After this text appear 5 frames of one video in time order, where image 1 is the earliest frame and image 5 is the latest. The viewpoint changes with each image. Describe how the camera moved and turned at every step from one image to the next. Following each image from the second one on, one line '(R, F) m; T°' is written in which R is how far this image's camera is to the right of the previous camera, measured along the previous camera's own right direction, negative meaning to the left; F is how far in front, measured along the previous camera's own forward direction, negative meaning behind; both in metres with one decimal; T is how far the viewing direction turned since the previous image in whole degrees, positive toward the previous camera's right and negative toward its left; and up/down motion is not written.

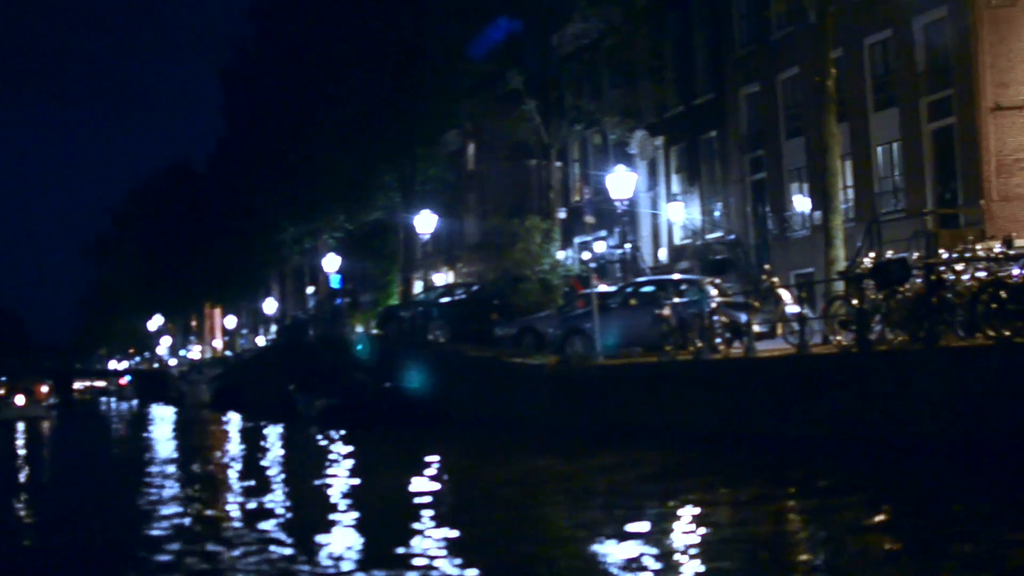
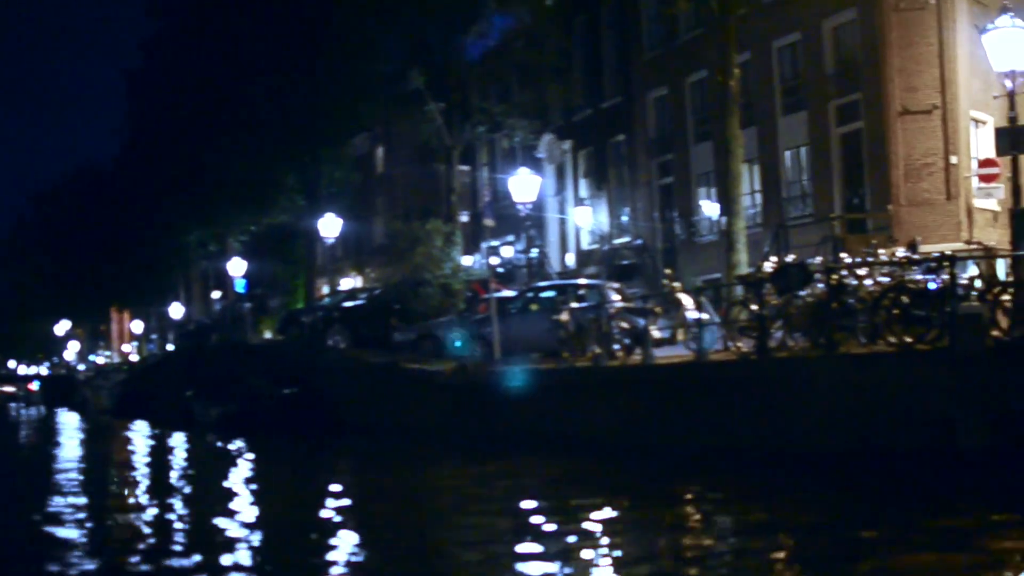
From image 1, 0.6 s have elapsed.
(+0.2, +0.5) m; +2°
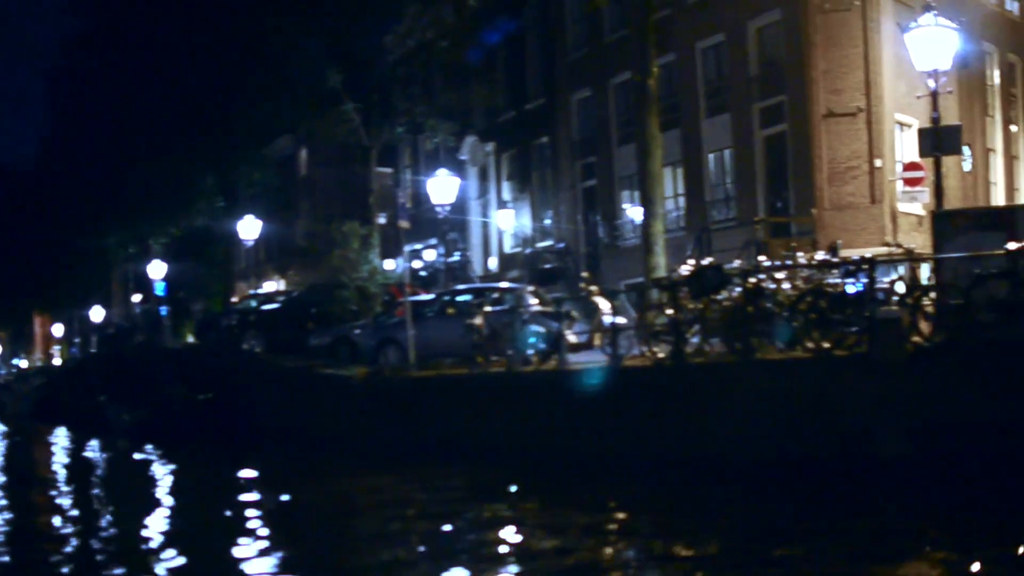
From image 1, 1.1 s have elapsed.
(+0.1, +0.4) m; +2°
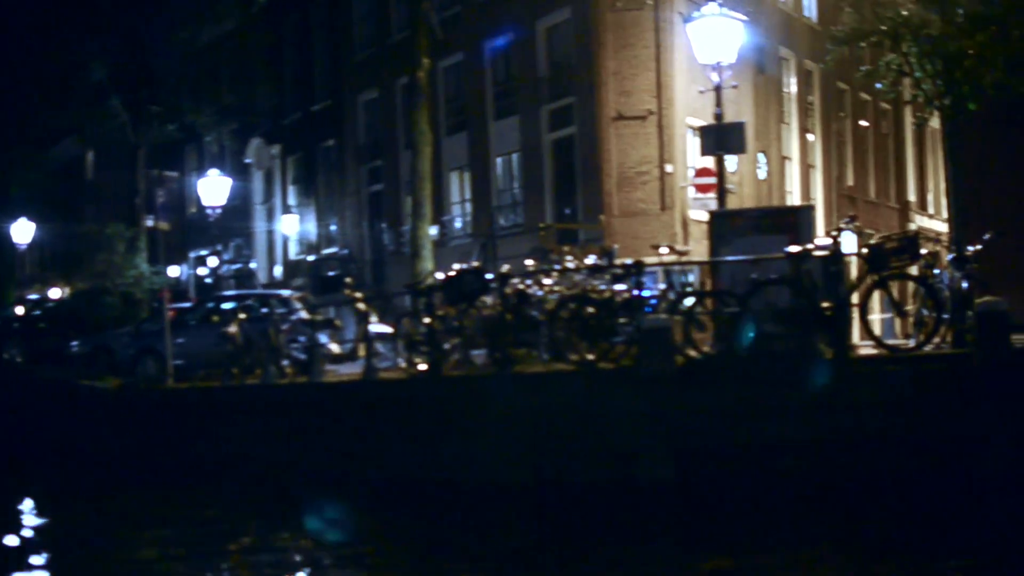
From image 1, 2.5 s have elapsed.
(+0.3, +1.1) m; +5°
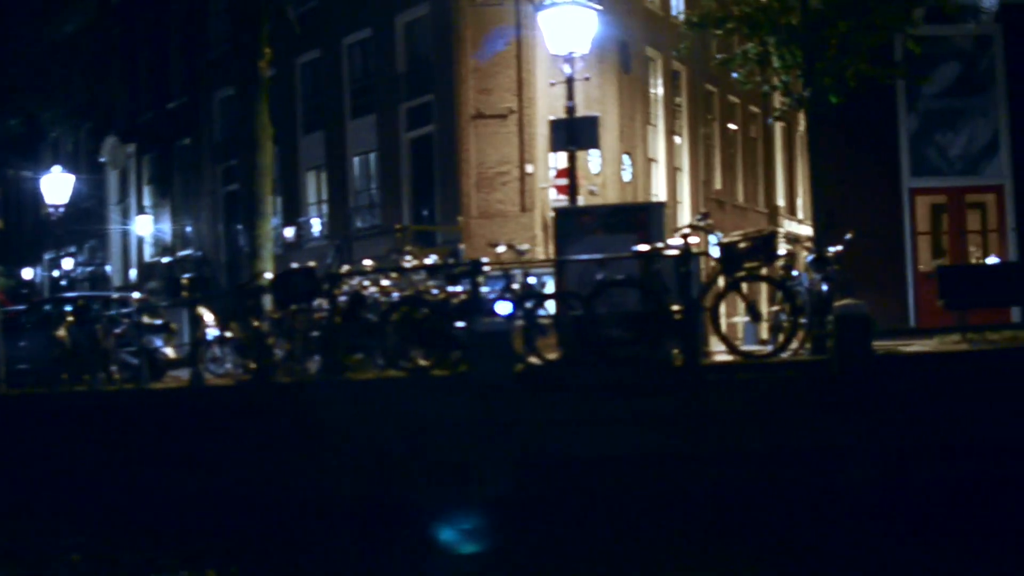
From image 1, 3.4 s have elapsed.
(+0.2, +0.7) m; +3°
